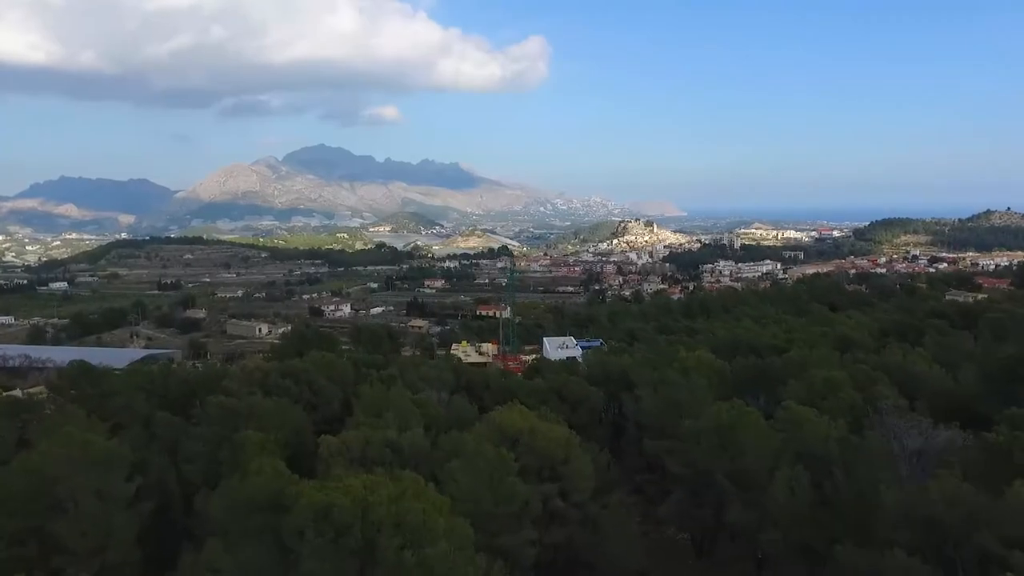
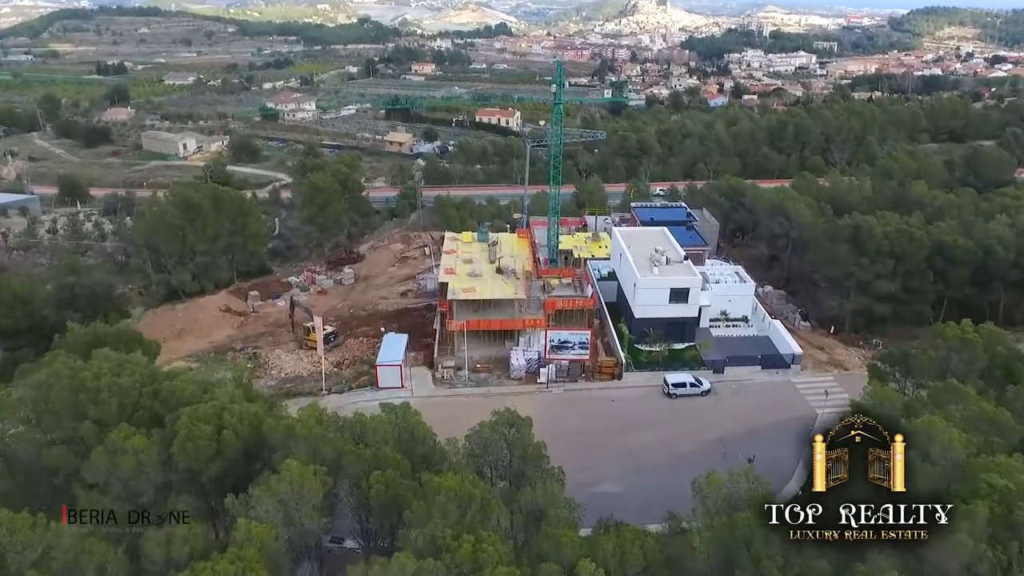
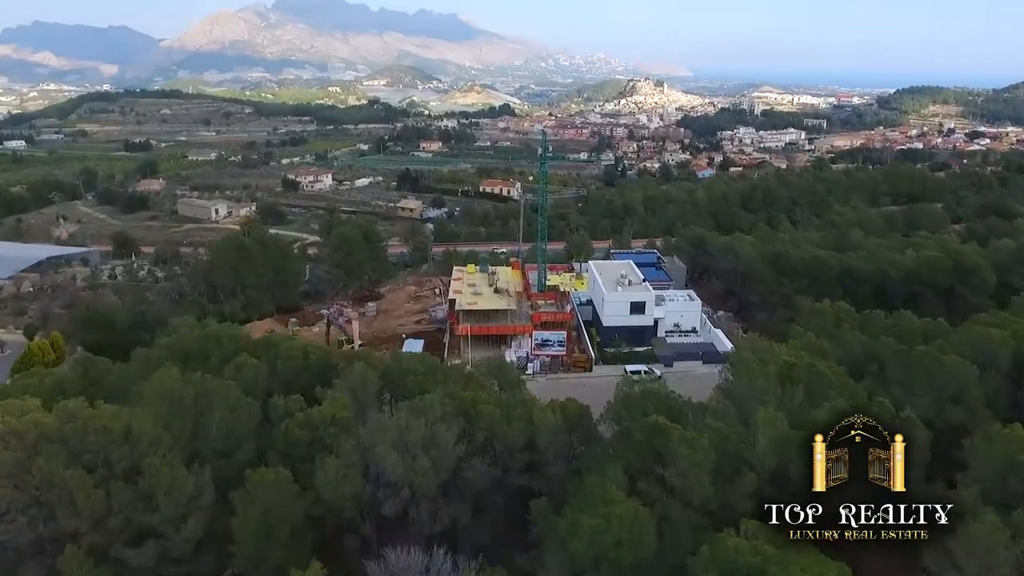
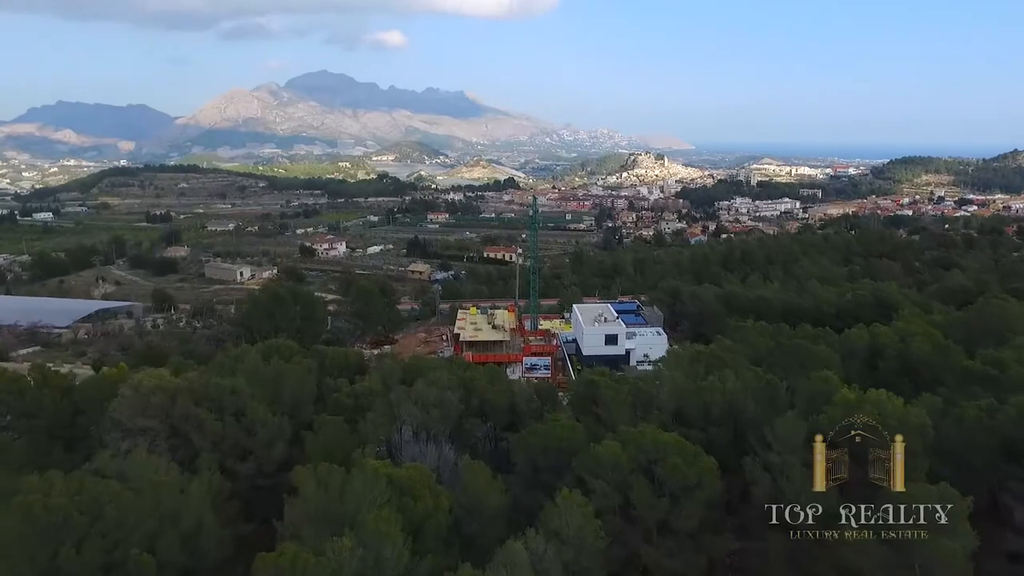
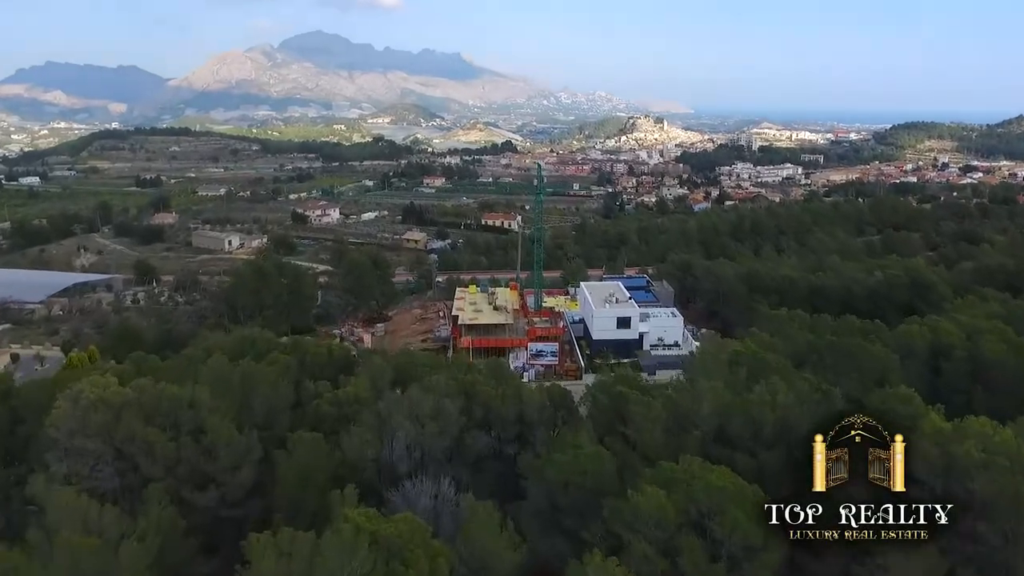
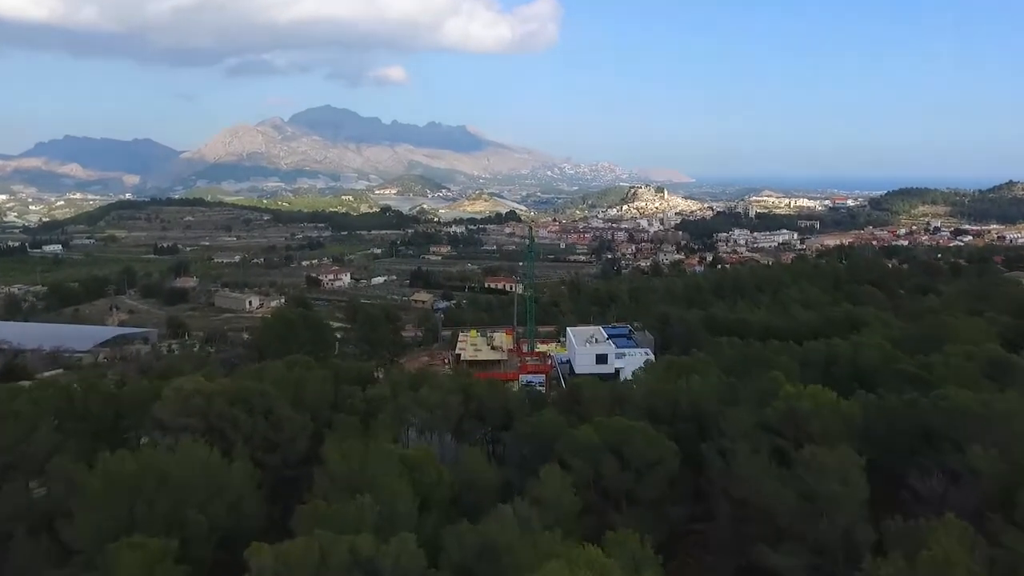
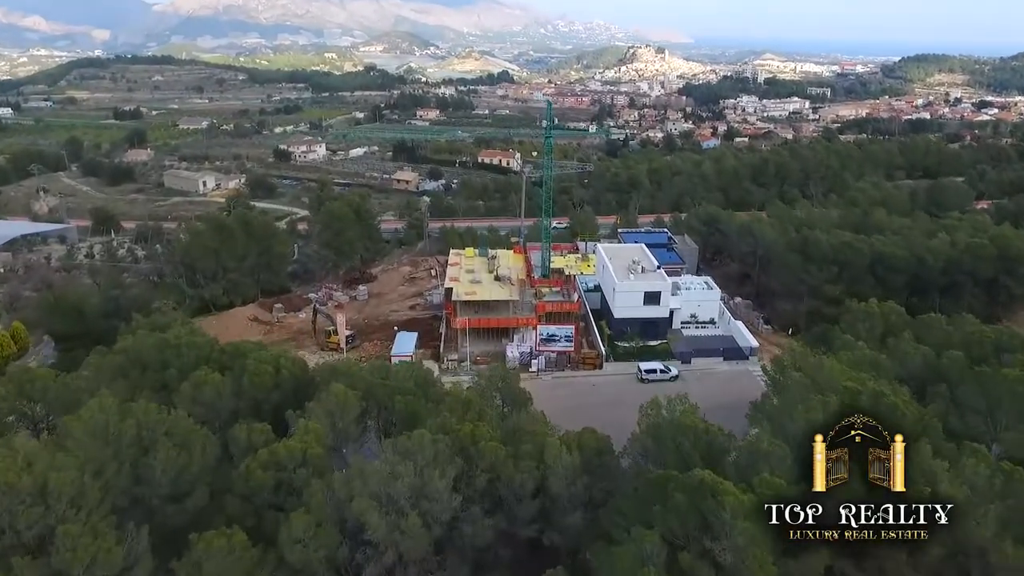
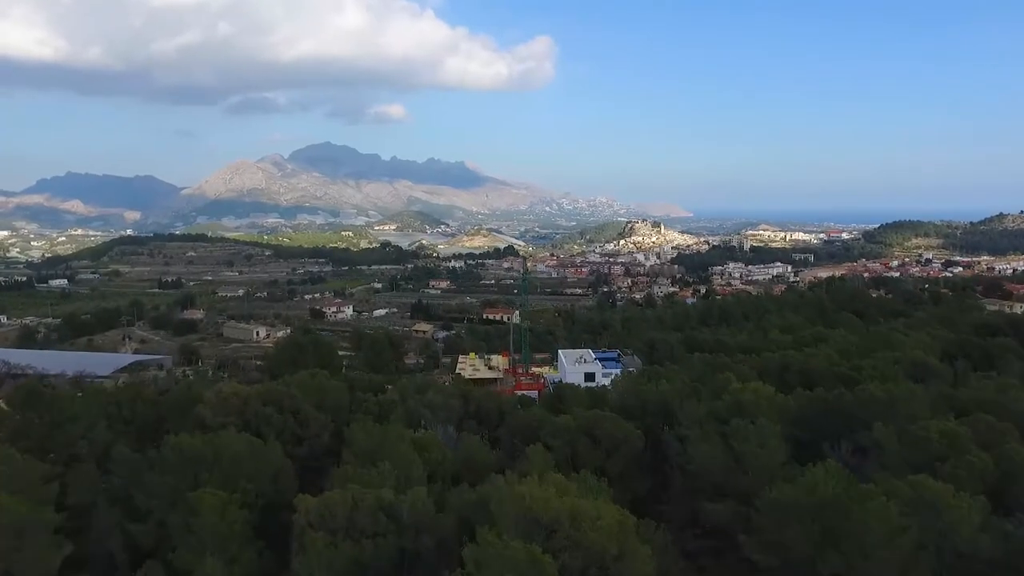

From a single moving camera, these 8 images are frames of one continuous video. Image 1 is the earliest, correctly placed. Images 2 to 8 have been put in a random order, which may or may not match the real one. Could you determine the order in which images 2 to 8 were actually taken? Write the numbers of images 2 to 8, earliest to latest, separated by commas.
8, 6, 4, 5, 3, 7, 2
